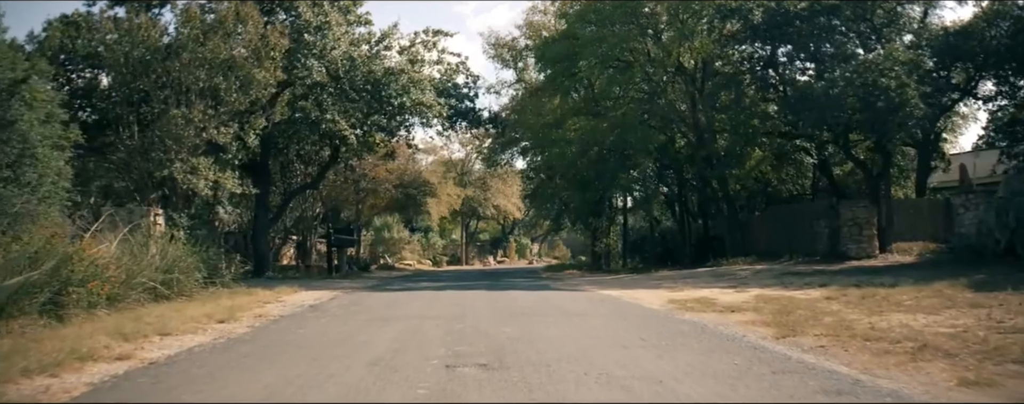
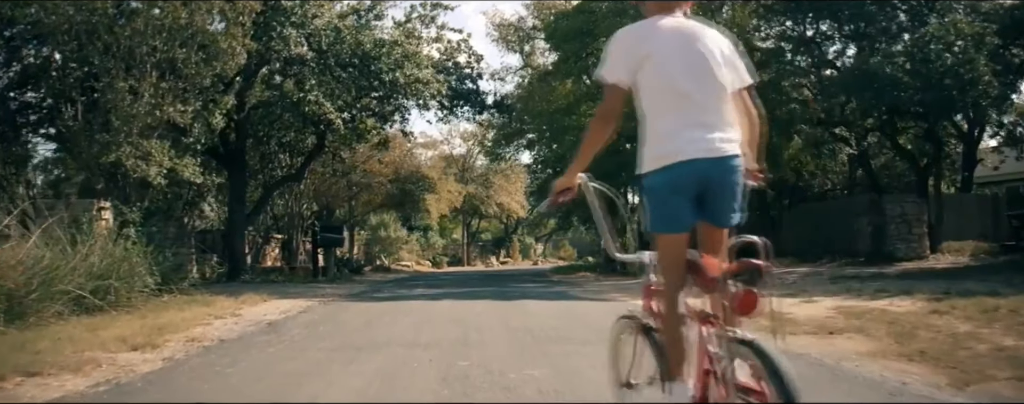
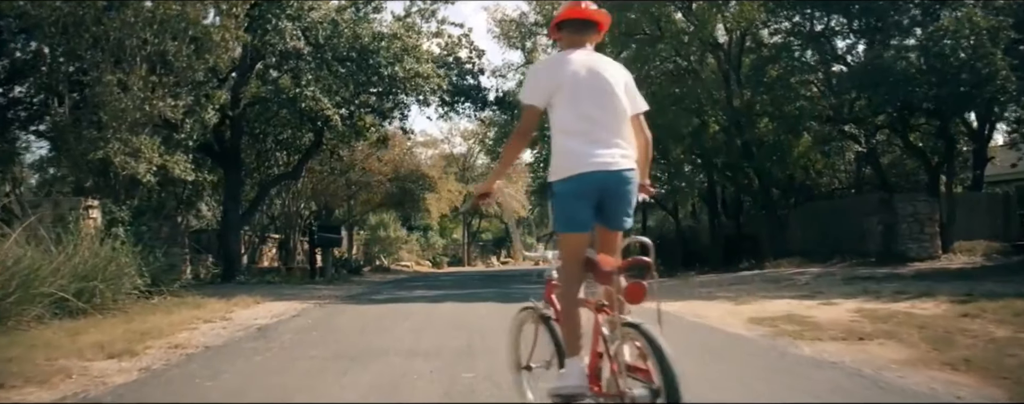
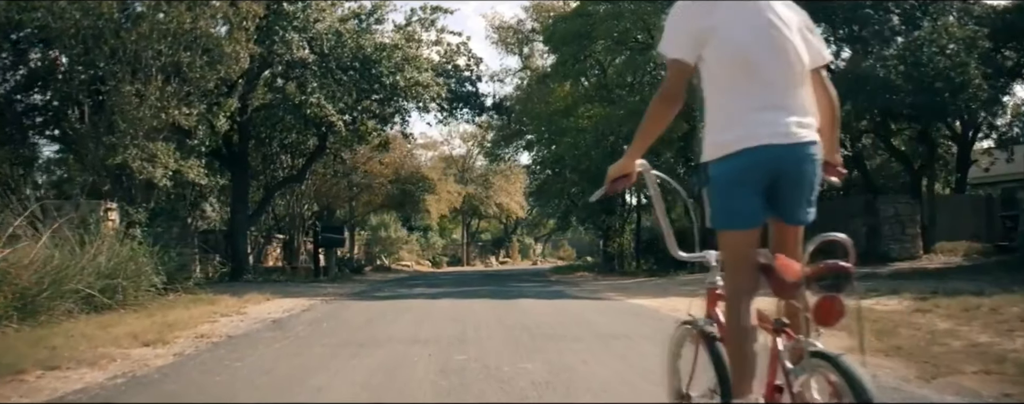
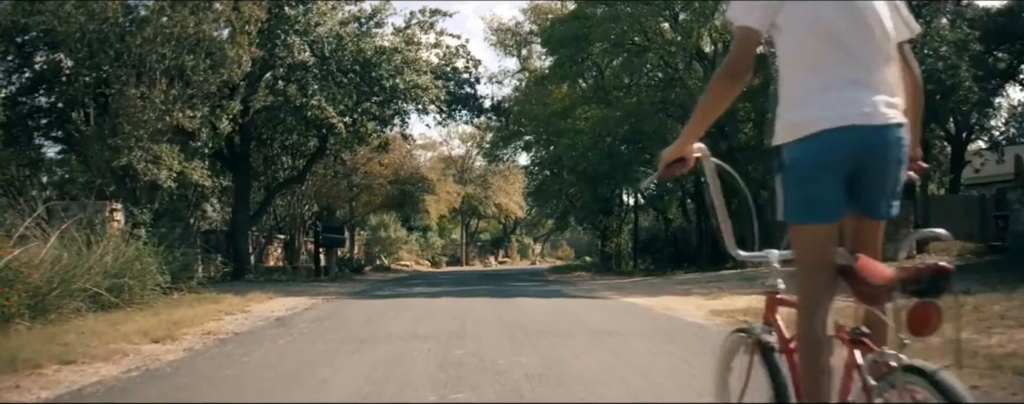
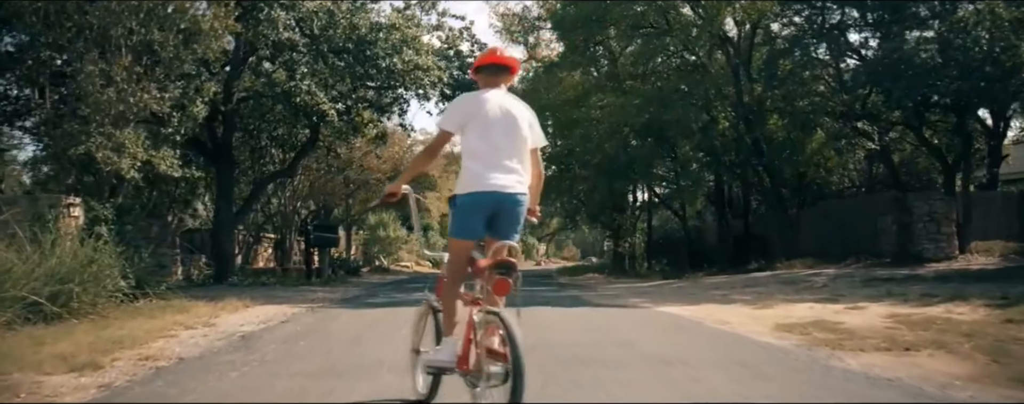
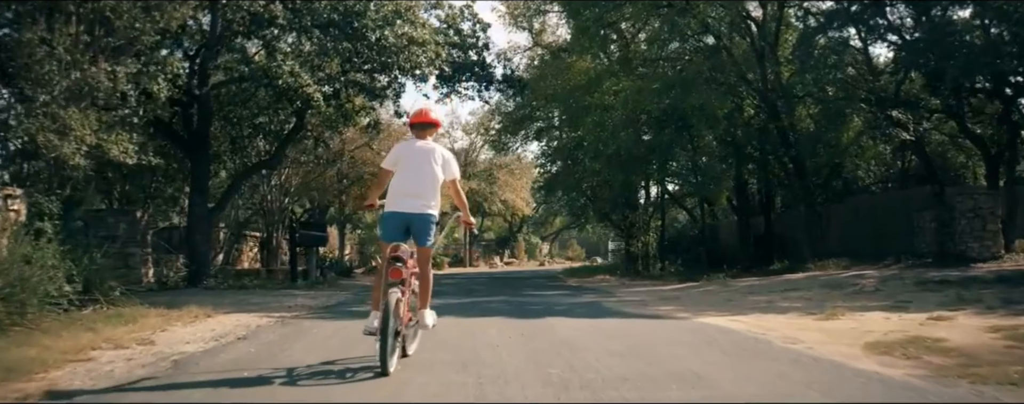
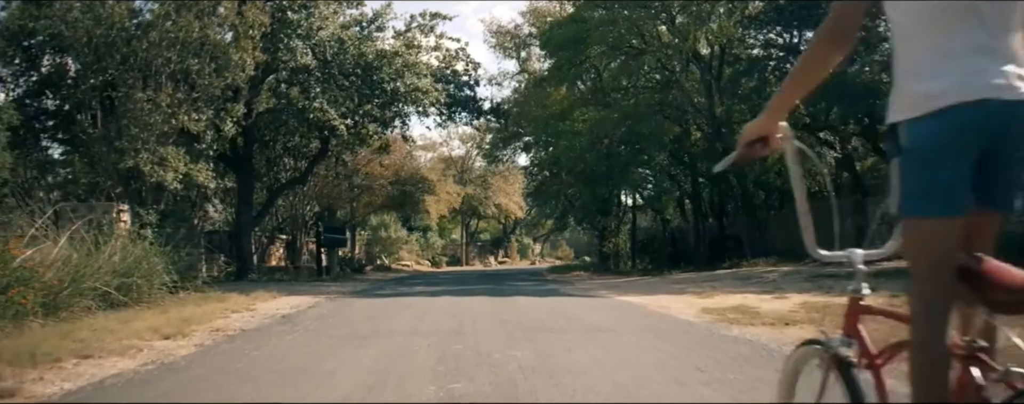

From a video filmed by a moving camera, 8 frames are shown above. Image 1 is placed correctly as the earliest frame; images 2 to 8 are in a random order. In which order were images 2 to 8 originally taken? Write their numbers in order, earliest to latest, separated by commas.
8, 5, 4, 2, 3, 6, 7
